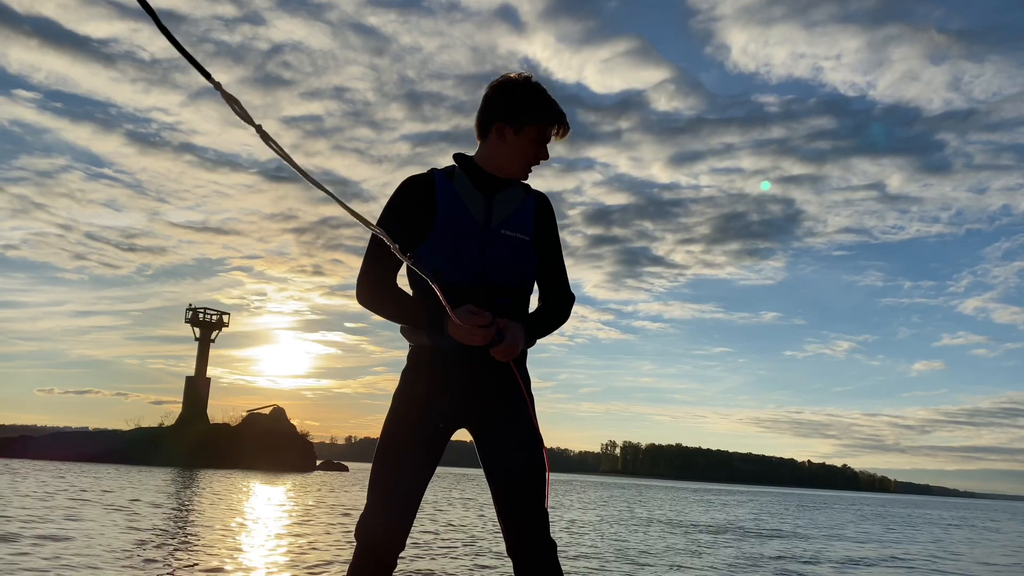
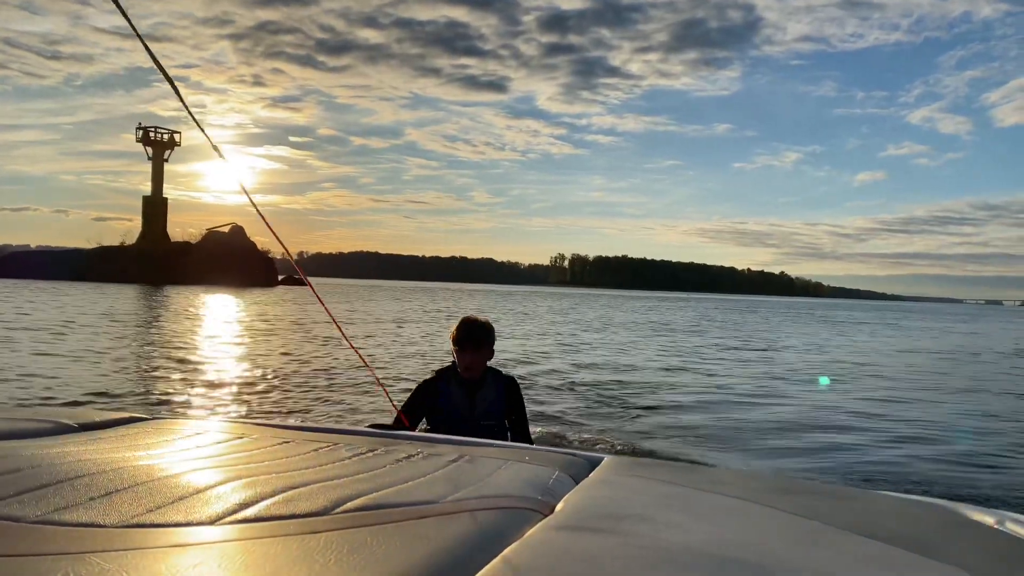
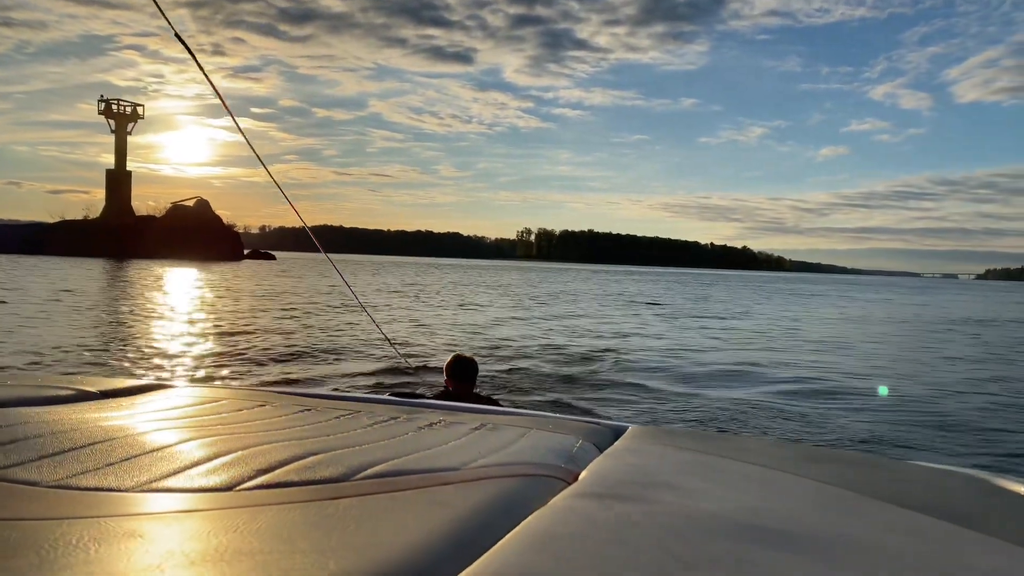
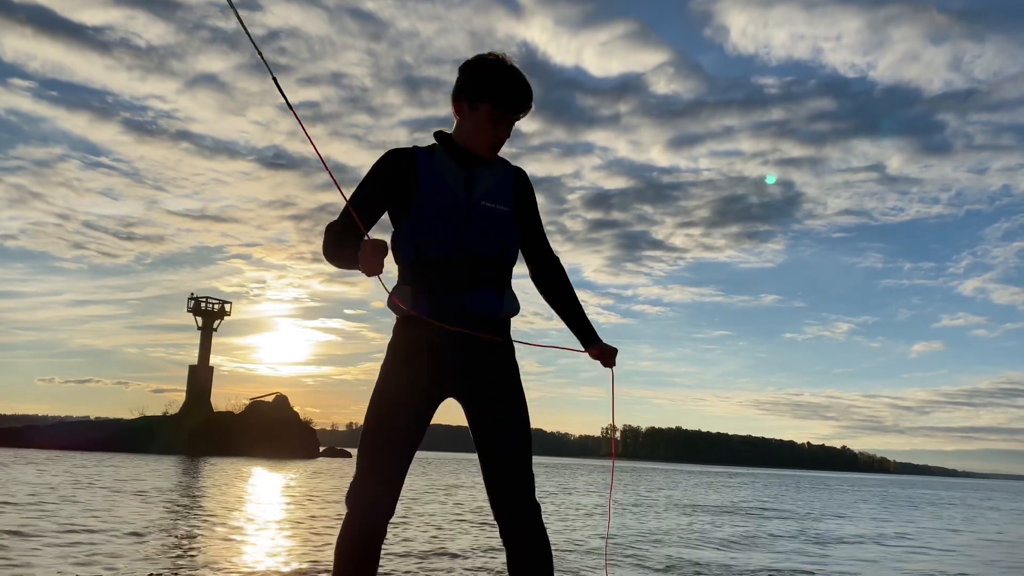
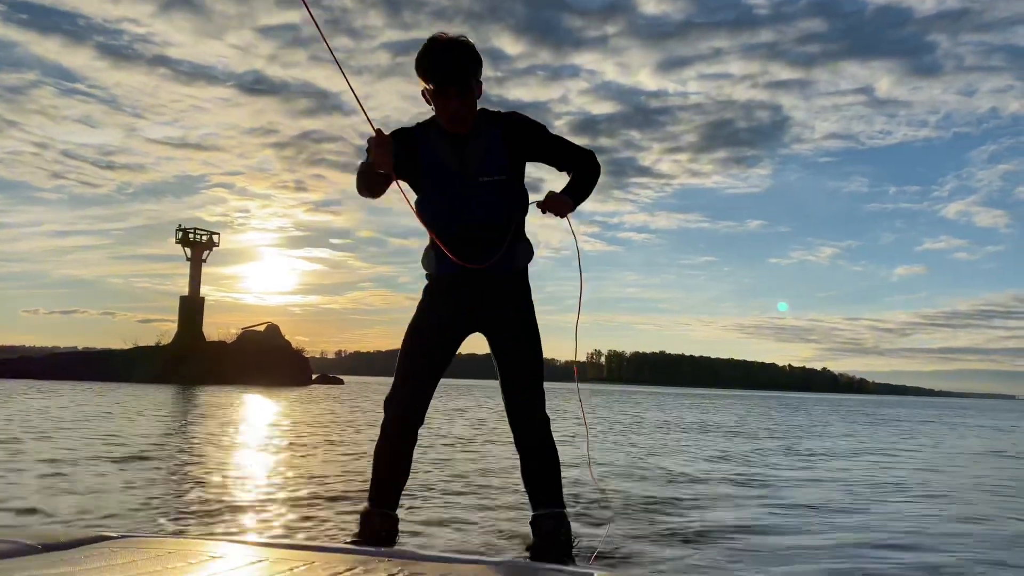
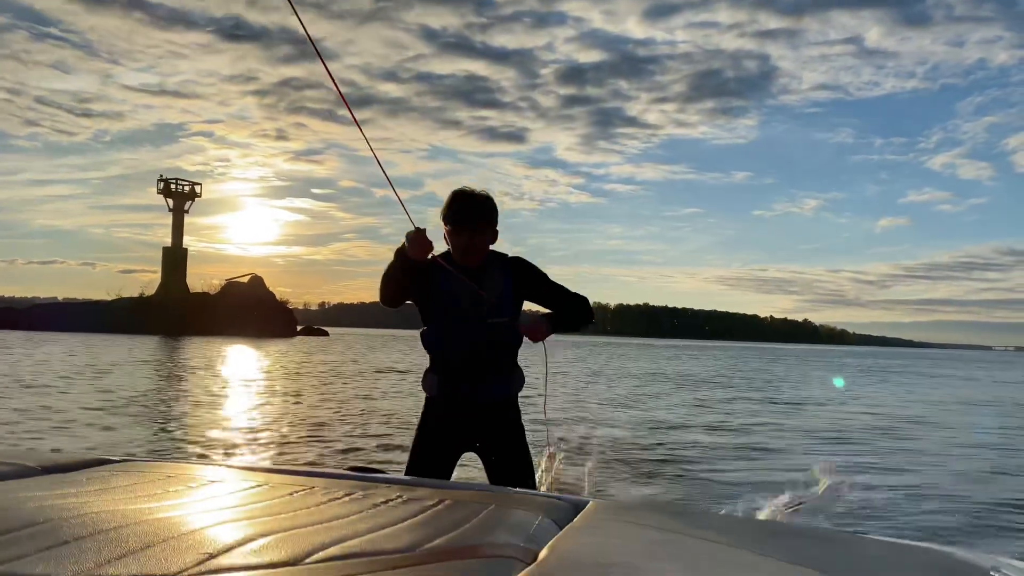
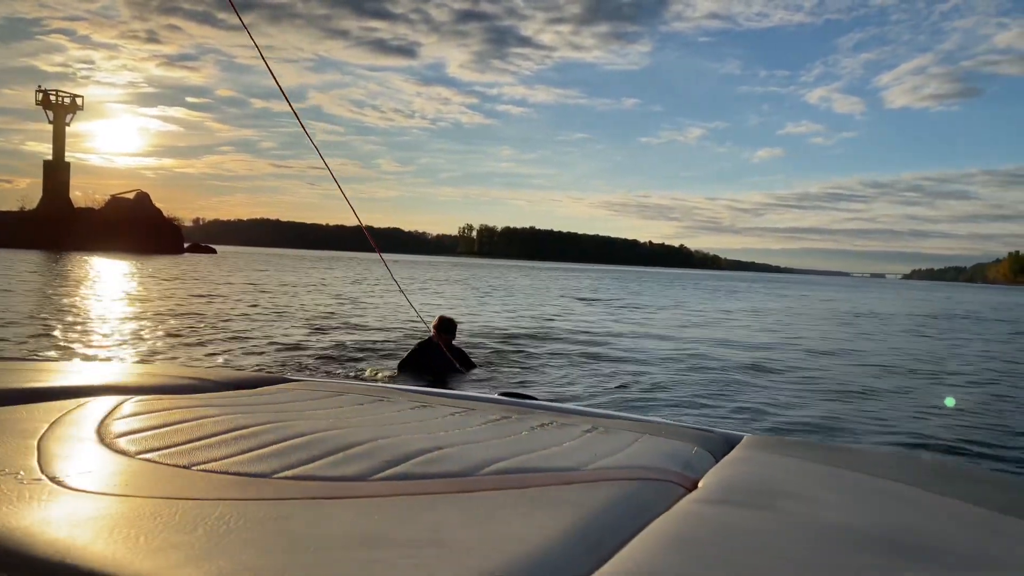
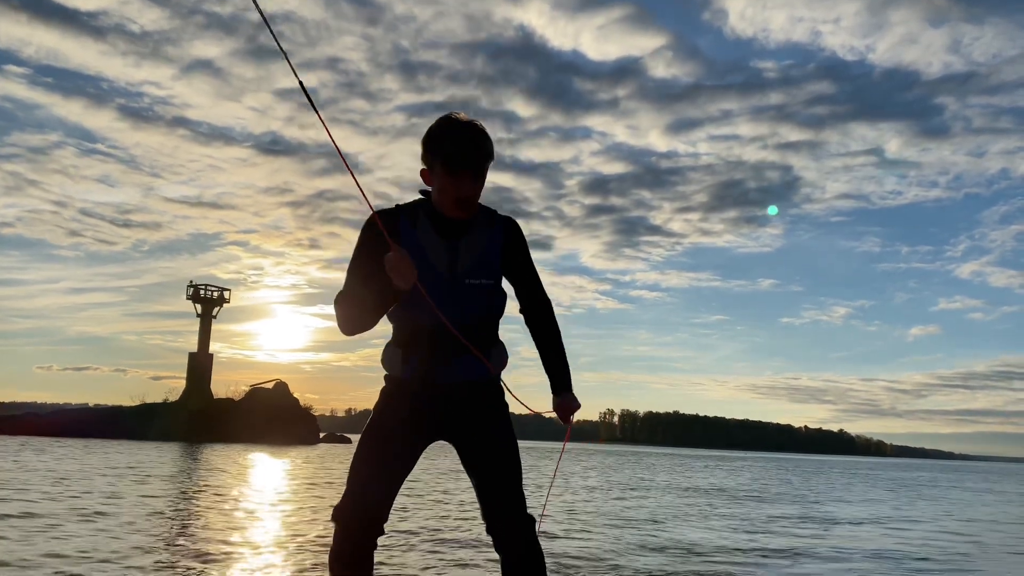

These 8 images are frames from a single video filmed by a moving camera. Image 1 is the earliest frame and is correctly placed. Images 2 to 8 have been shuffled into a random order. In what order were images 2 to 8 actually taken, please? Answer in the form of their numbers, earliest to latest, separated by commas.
4, 8, 5, 6, 2, 3, 7
